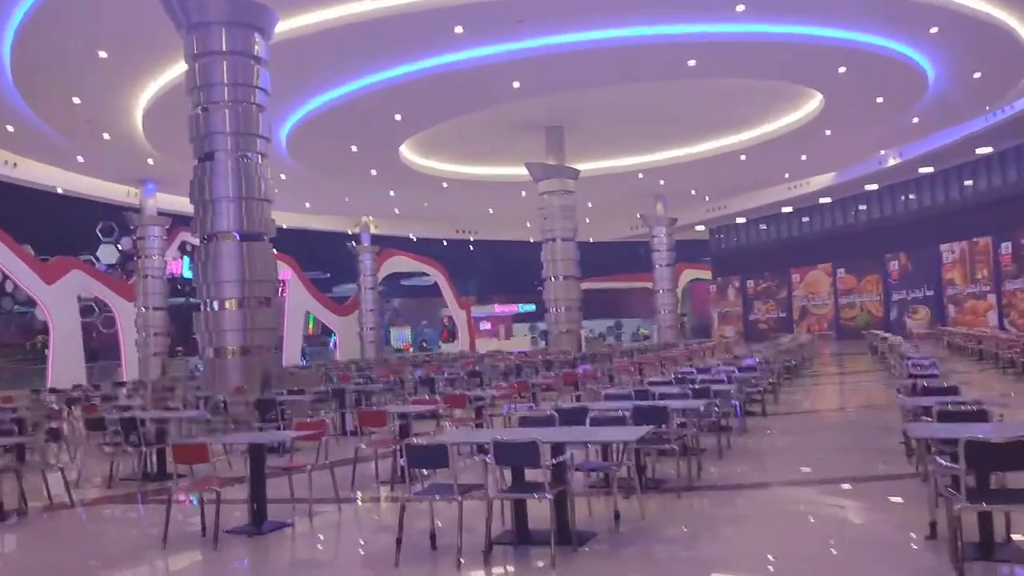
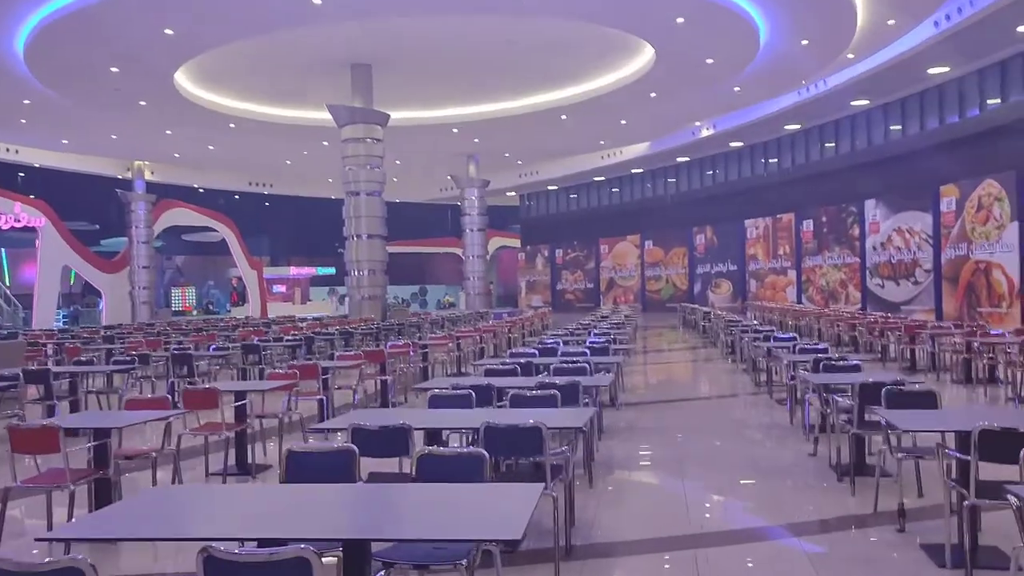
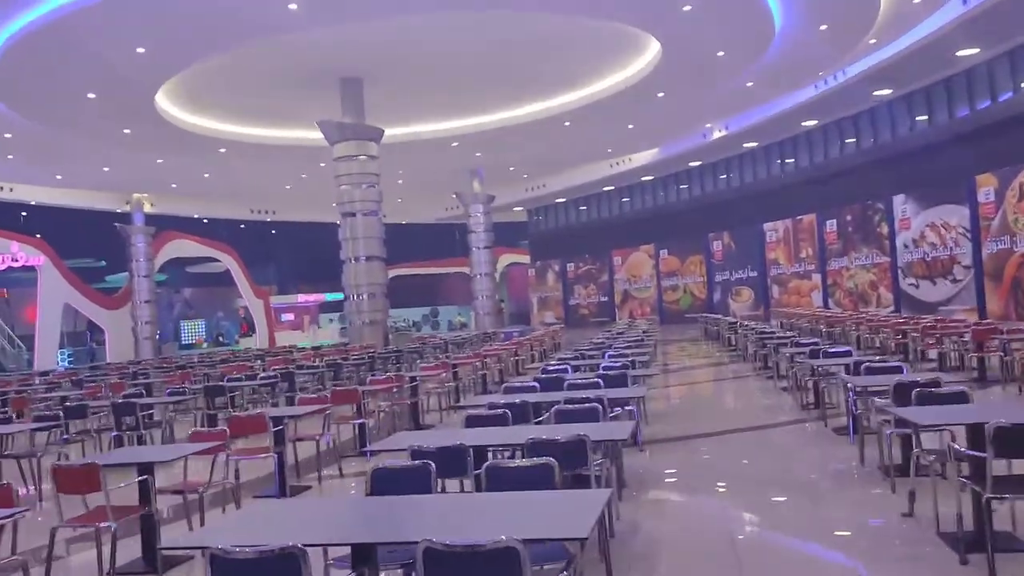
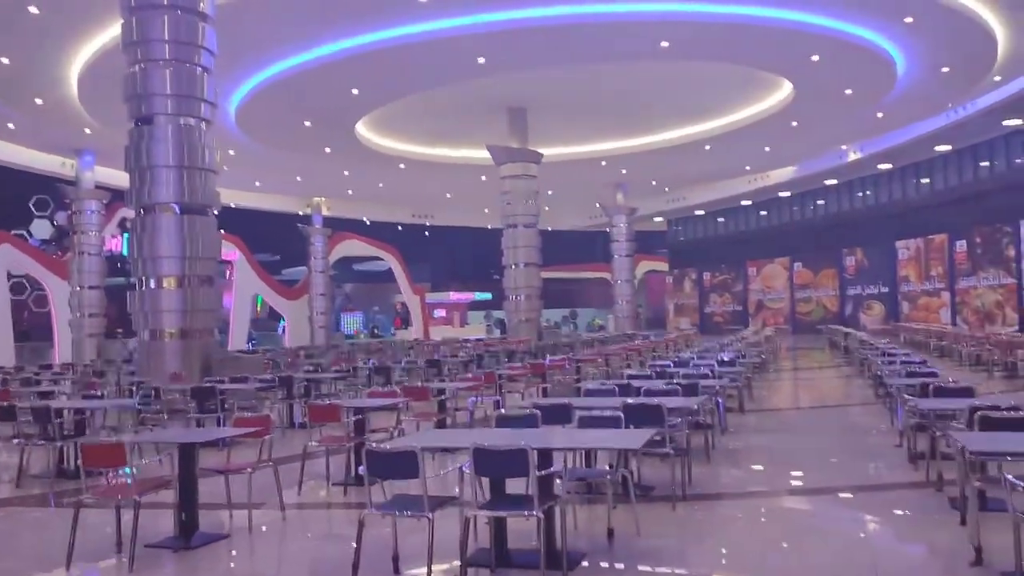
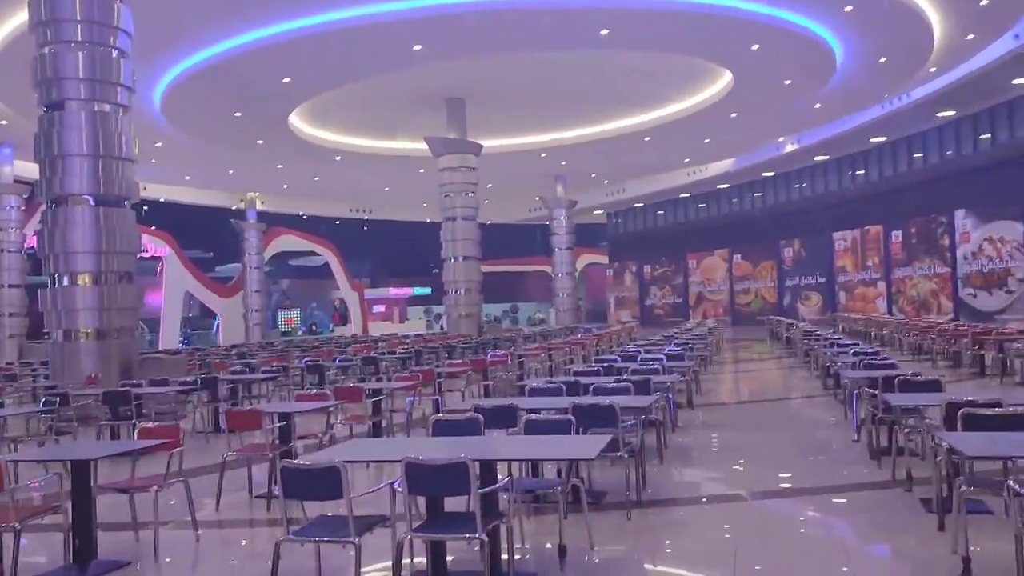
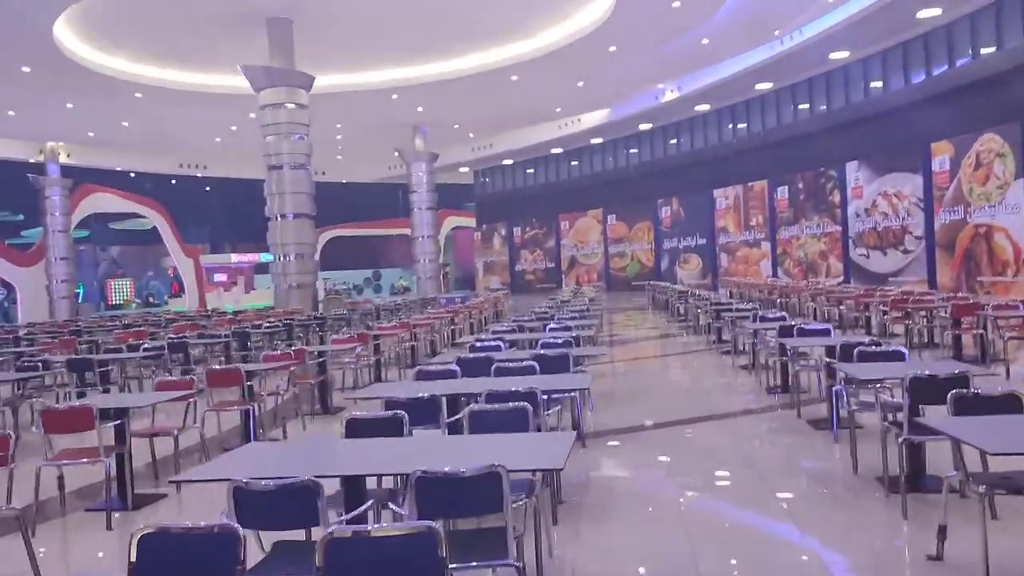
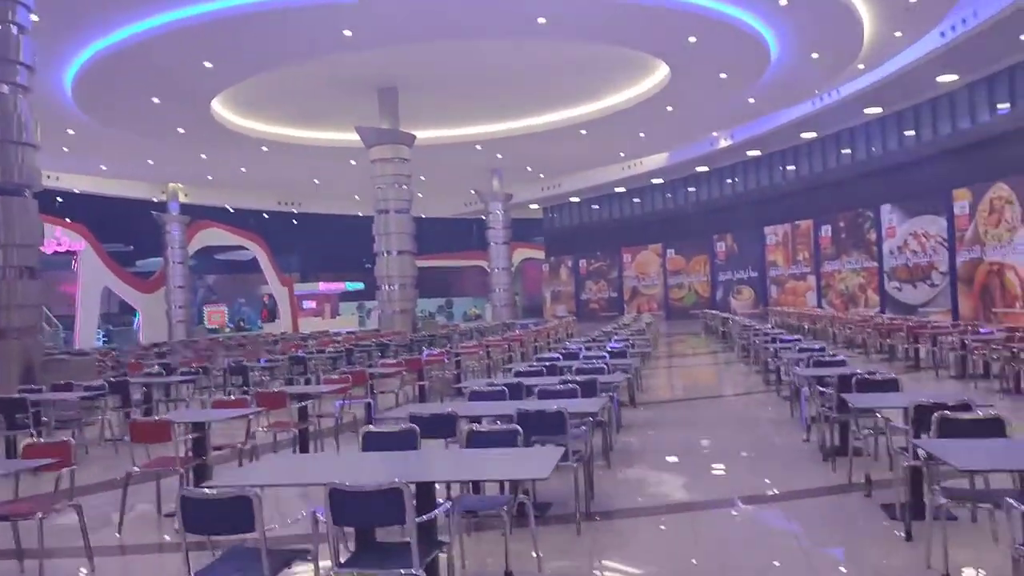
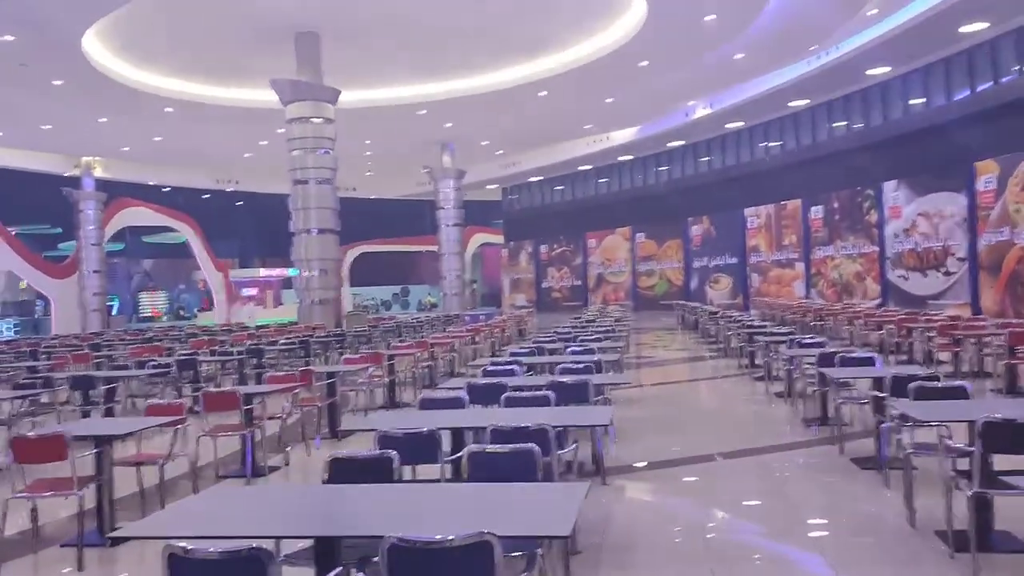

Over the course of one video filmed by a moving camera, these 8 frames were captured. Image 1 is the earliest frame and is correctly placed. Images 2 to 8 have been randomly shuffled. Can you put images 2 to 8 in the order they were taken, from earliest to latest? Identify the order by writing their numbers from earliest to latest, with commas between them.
4, 5, 7, 2, 3, 6, 8
